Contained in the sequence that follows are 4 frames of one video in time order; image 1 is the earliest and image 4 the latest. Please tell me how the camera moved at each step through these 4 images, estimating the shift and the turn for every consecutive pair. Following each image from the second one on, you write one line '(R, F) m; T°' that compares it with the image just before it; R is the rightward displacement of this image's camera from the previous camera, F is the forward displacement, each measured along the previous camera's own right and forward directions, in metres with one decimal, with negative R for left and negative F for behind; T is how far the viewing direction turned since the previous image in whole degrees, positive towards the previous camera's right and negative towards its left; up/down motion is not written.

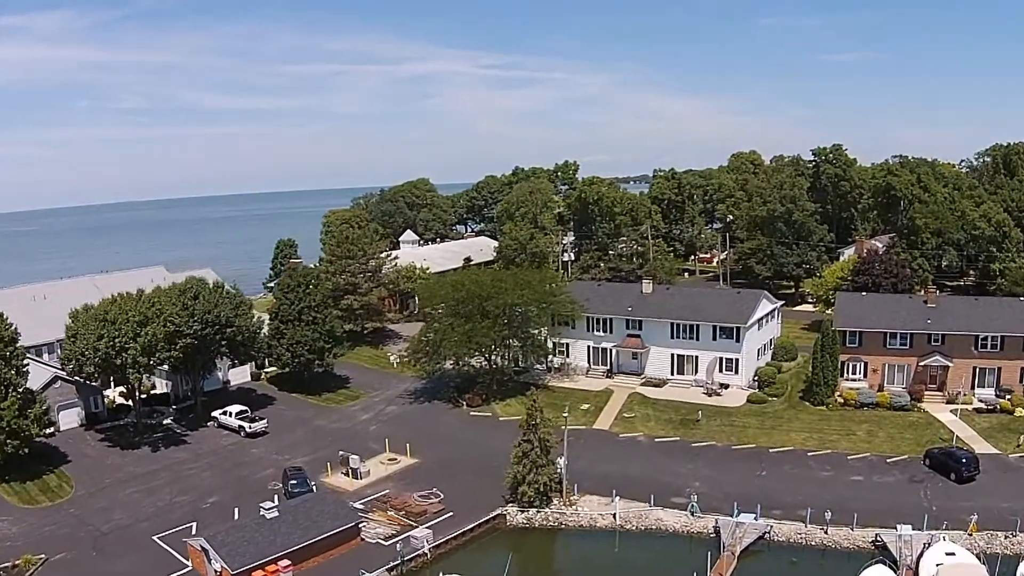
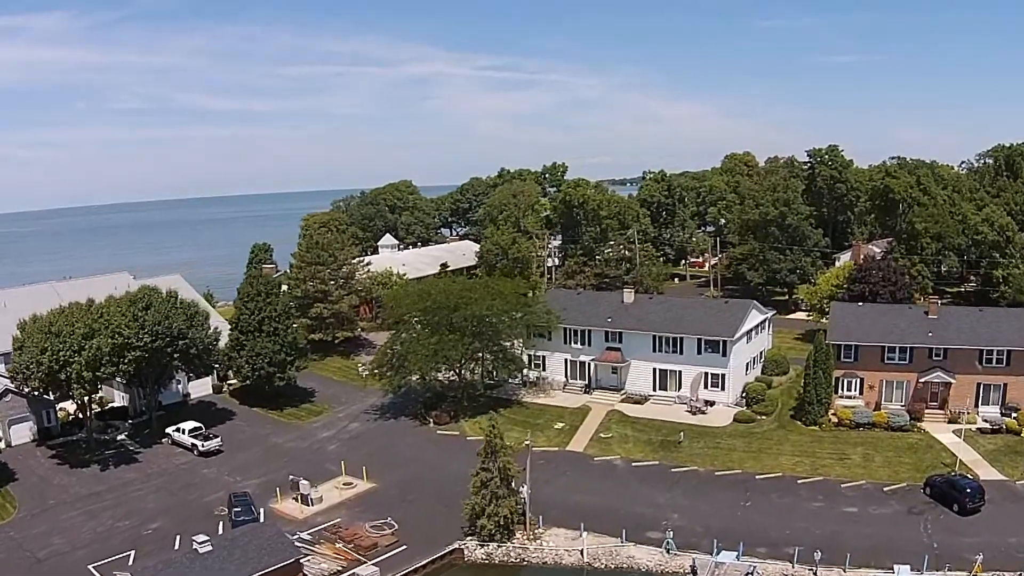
(+1.5, +2.8) m; 0°
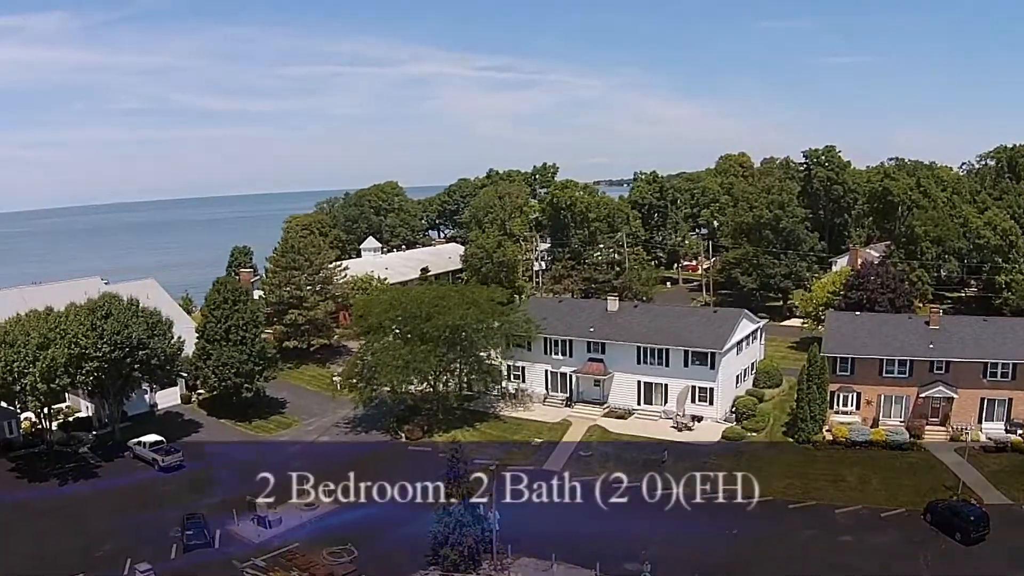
(+1.1, +2.1) m; 0°
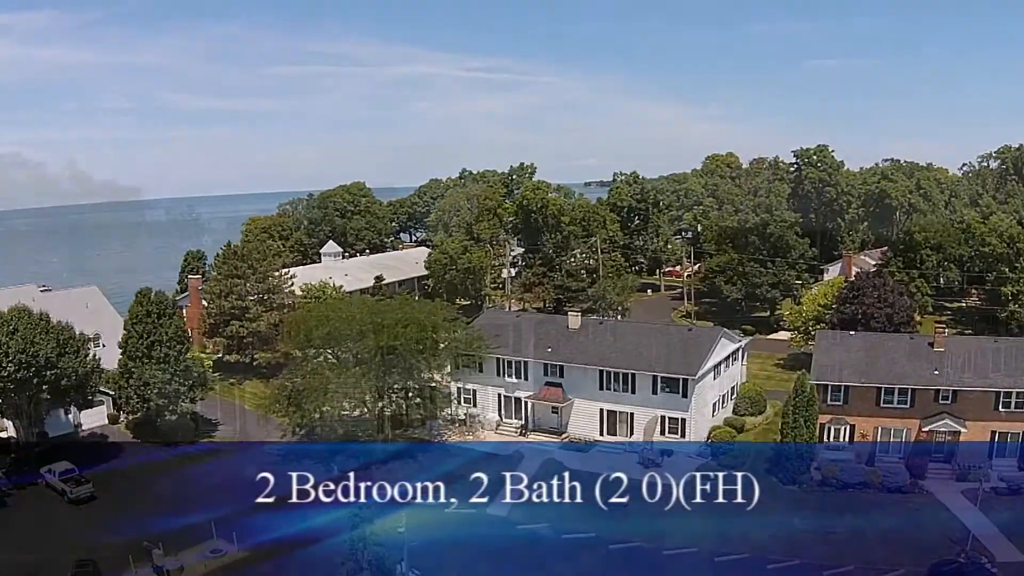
(+2.1, +4.4) m; 0°
